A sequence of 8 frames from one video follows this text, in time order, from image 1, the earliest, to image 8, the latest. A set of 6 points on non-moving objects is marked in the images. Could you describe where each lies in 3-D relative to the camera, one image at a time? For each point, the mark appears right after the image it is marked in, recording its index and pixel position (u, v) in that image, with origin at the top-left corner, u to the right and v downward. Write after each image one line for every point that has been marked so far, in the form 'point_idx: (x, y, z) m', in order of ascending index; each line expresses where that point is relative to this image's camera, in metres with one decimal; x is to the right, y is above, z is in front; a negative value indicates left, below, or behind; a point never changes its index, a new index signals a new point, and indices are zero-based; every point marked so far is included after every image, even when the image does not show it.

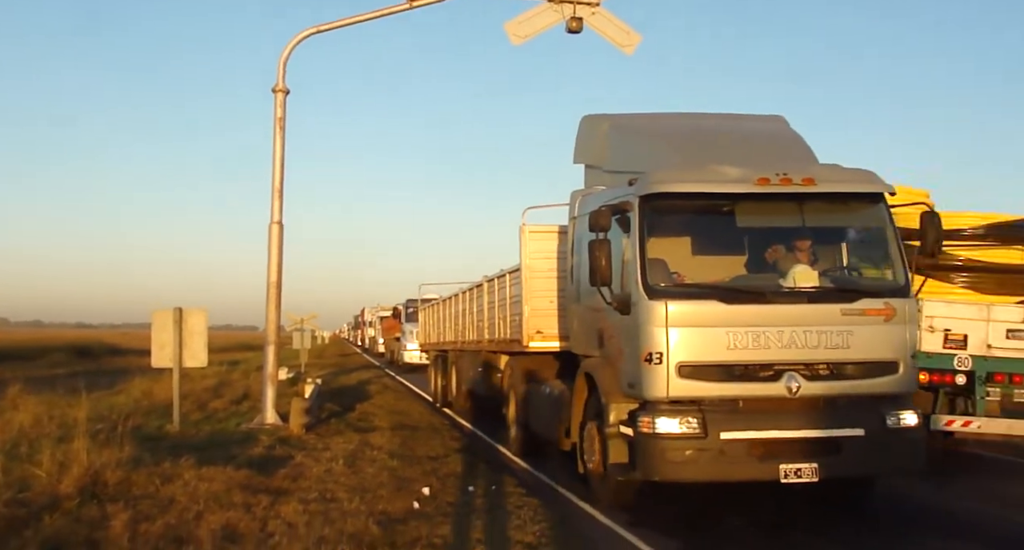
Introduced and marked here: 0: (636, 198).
0: (+1.1, +0.7, +7.9) m
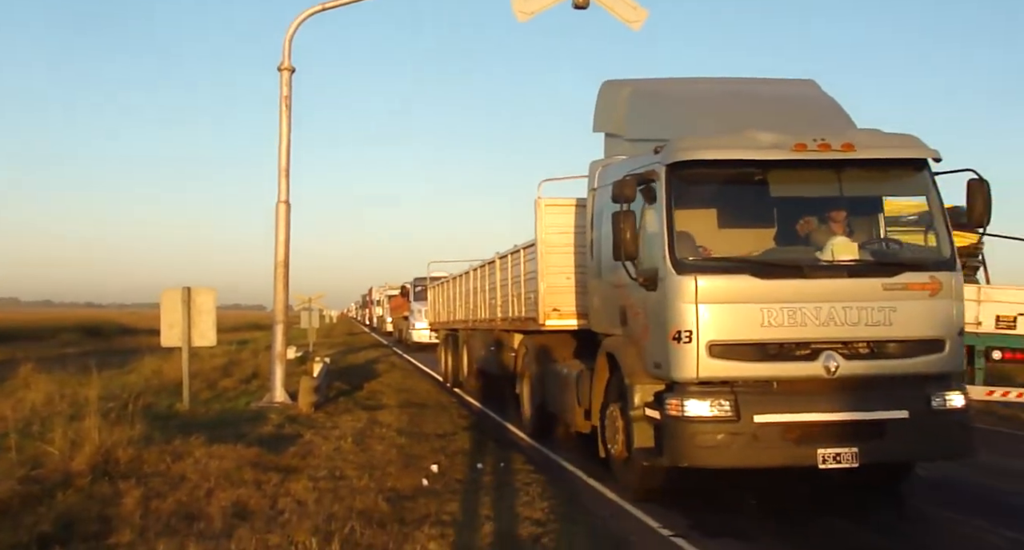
0: (+1.3, +0.9, +7.4) m
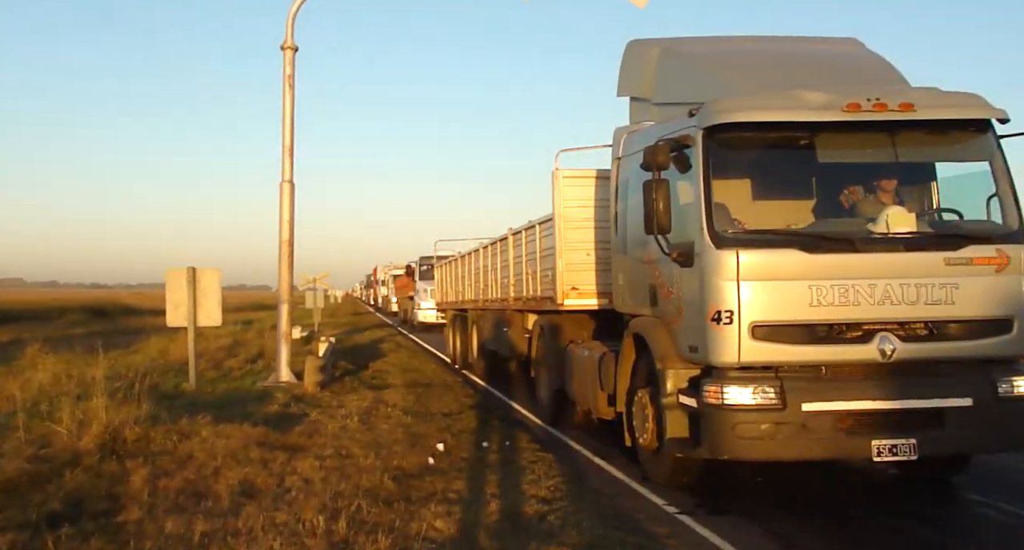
0: (+1.4, +1.1, +6.8) m
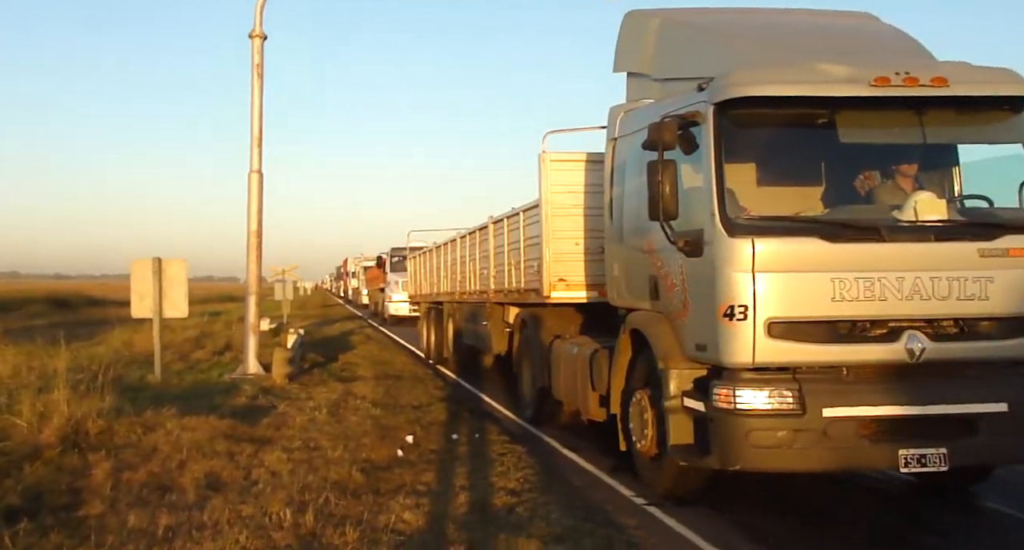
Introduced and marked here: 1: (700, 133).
0: (+1.4, +1.2, +6.1) m
1: (+1.3, +1.0, +6.2) m
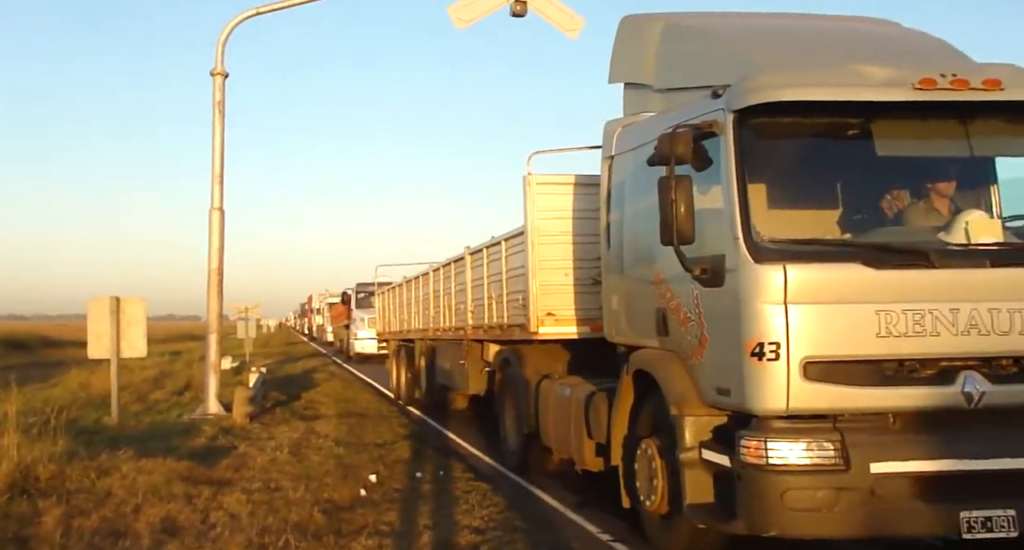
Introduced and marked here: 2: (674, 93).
0: (+1.3, +1.0, +5.4) m
1: (+1.3, +0.8, +5.4) m
2: (+1.2, +1.3, +6.4) m
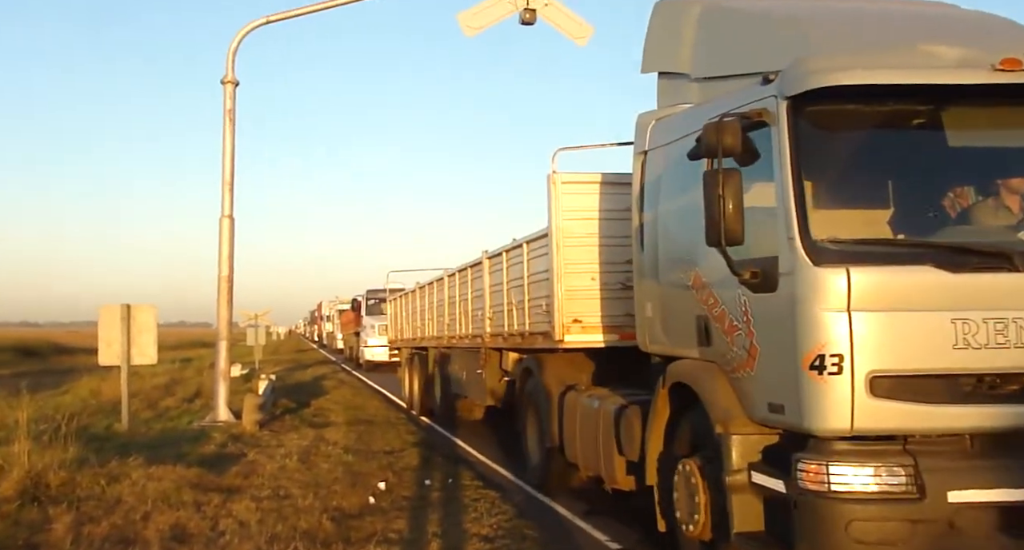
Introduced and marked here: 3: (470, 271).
0: (+1.5, +1.0, +4.9) m
1: (+1.4, +0.8, +4.9) m
2: (+1.3, +1.3, +5.9) m
3: (-0.6, 0.0, +11.7) m
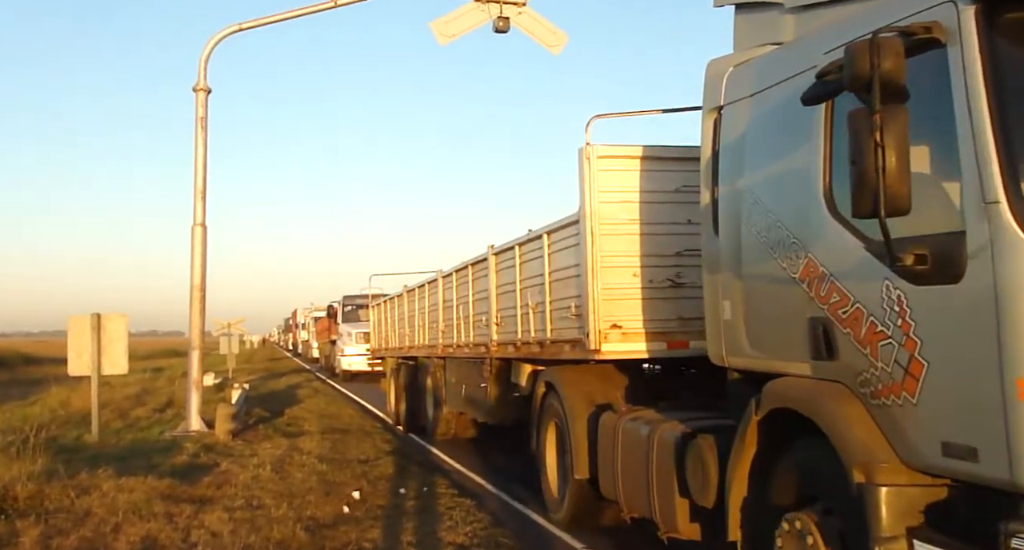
0: (+1.7, +1.0, +3.4) m
1: (+1.7, +0.8, +3.5) m
2: (+1.5, +1.3, +4.5) m
3: (-0.5, 0.0, +10.2) m
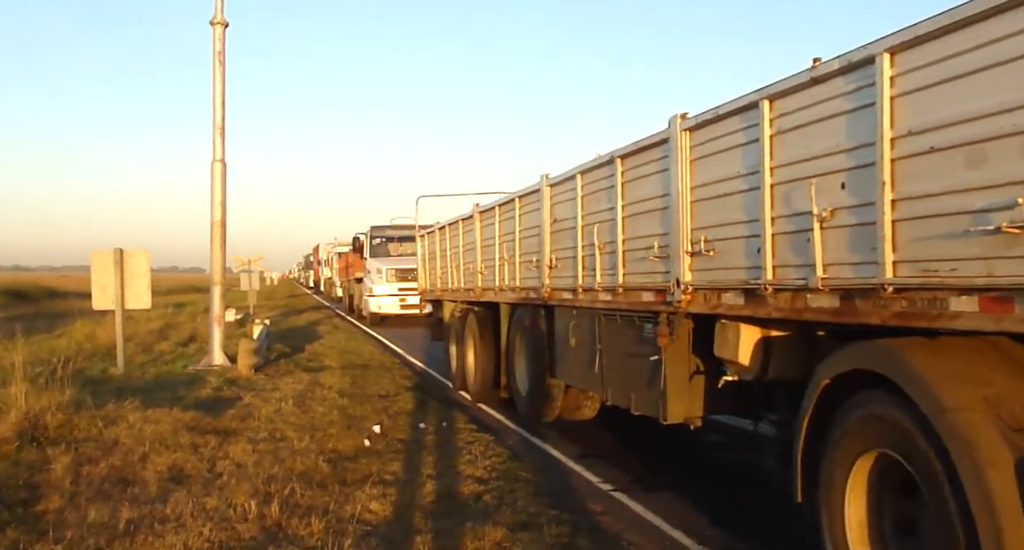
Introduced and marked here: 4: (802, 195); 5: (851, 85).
0: (+2.8, +1.2, -0.8) m
1: (+2.8, +1.0, -0.7) m
2: (+2.7, +1.6, +0.2) m
3: (+0.7, +0.7, +6.1) m
4: (+1.2, +0.4, +4.1) m
5: (+1.4, +0.8, +3.6) m
